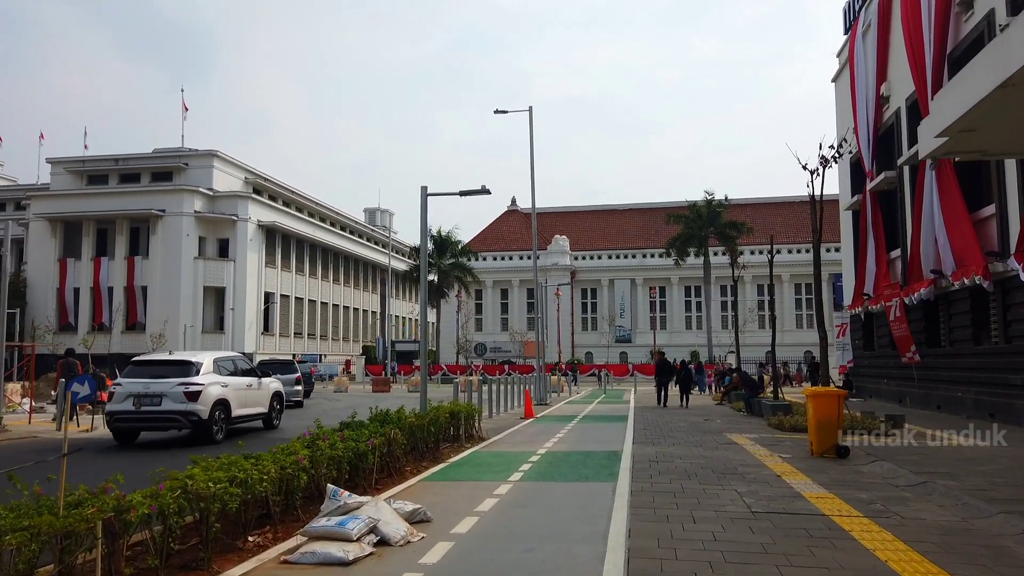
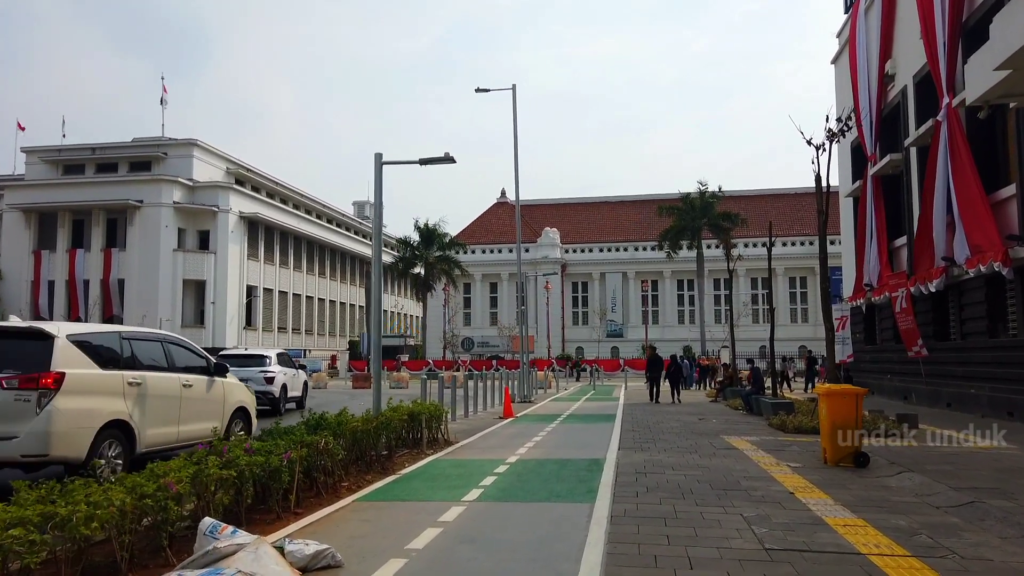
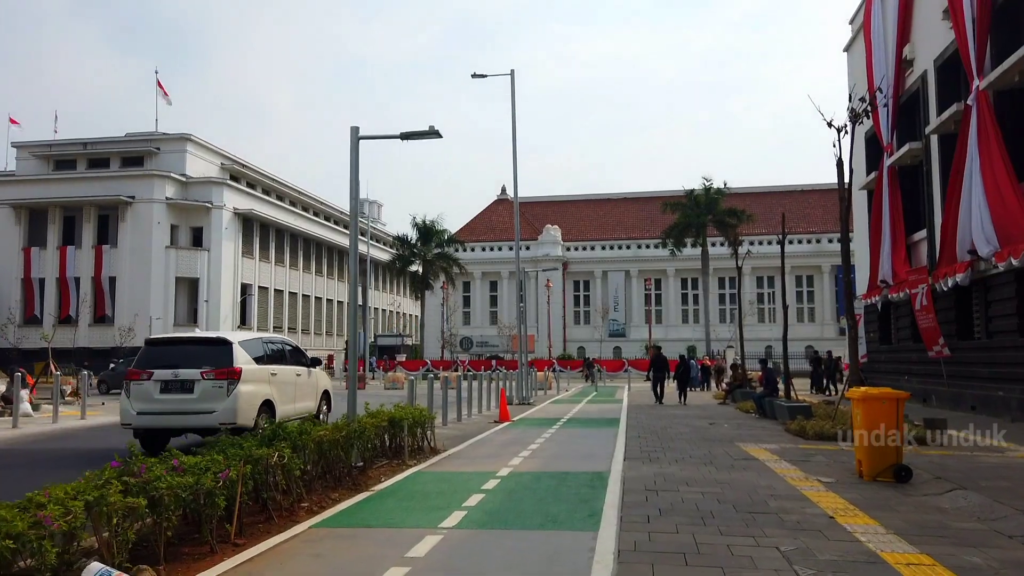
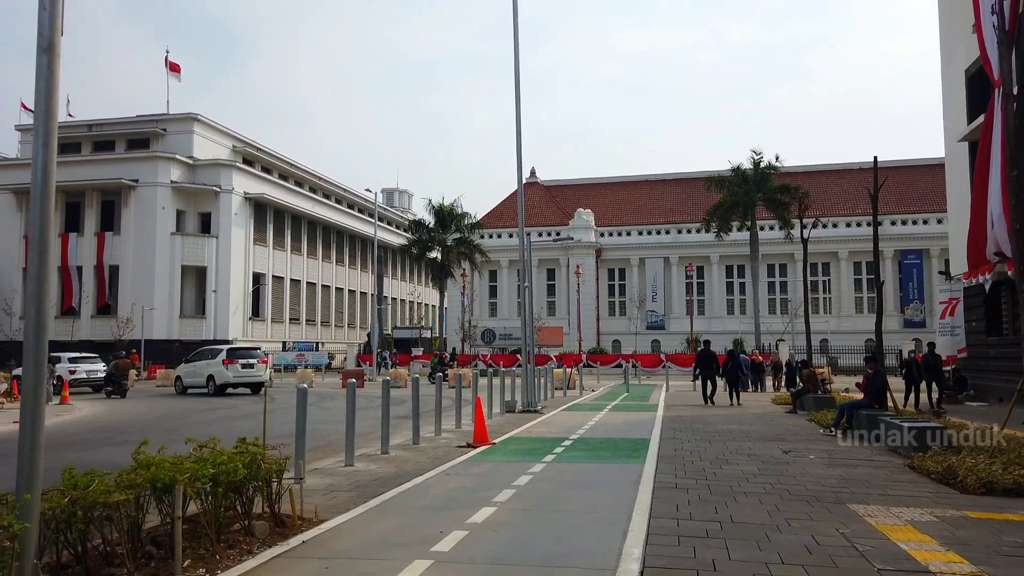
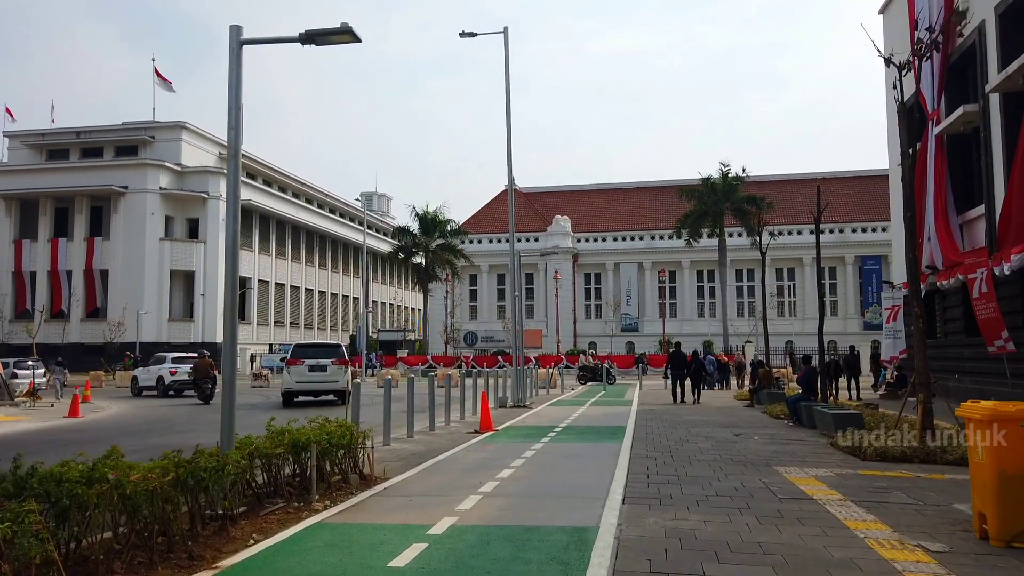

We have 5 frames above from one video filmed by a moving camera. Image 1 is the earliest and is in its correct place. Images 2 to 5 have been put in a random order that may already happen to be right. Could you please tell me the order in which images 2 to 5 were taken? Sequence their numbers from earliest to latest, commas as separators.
2, 3, 5, 4
